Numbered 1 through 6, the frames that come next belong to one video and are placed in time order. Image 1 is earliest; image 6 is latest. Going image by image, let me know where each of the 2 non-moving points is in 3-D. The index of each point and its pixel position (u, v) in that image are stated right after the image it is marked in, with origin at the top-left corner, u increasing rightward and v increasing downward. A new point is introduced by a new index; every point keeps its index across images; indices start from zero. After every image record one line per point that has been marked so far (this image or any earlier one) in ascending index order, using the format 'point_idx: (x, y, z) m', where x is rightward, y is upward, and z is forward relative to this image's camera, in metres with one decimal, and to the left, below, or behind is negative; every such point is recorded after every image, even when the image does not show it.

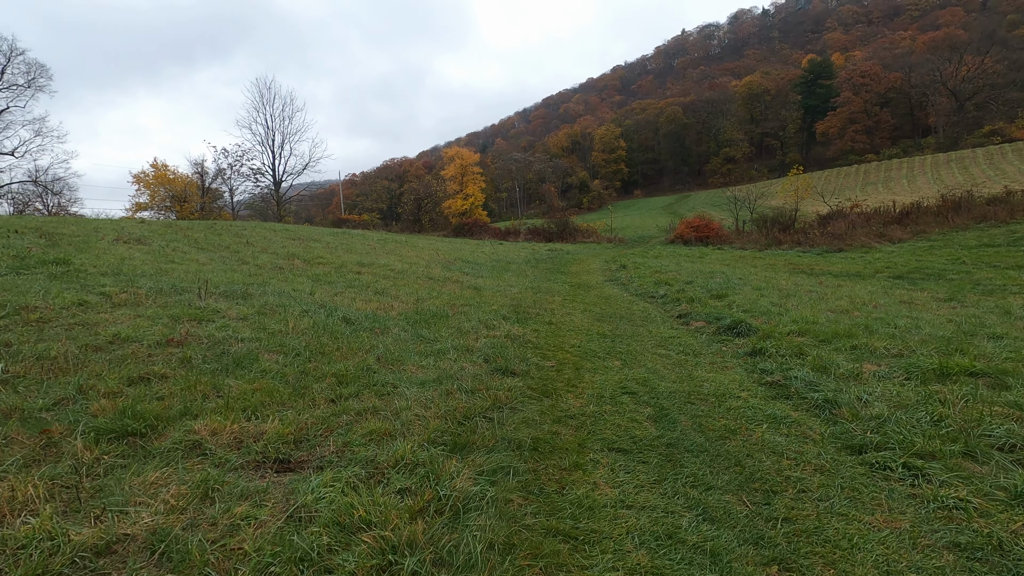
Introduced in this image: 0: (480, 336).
0: (-0.3, -0.5, +5.7) m
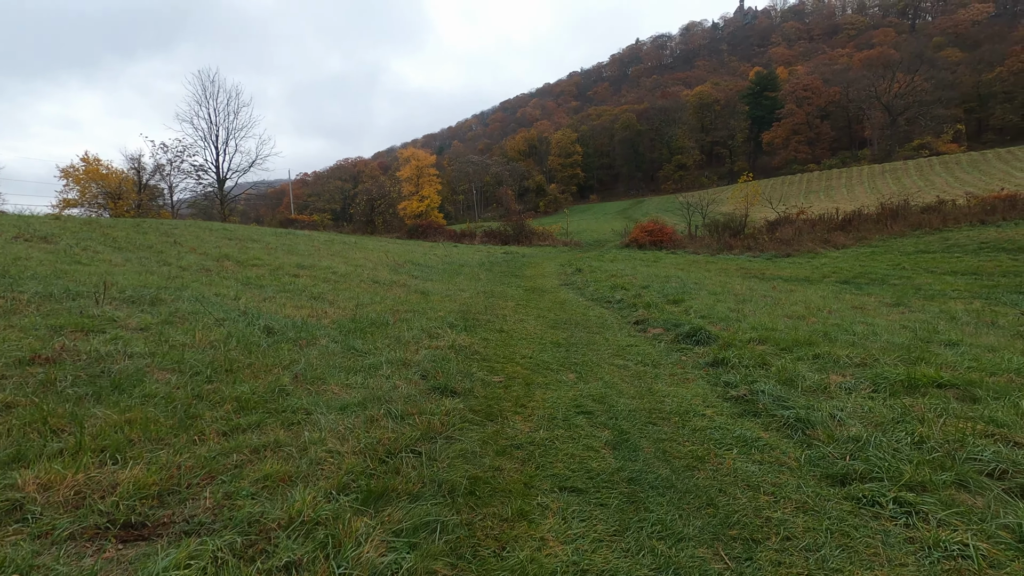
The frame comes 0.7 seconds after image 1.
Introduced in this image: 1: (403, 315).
0: (-0.9, -0.6, +5.1) m
1: (-1.4, -0.4, +6.8) m
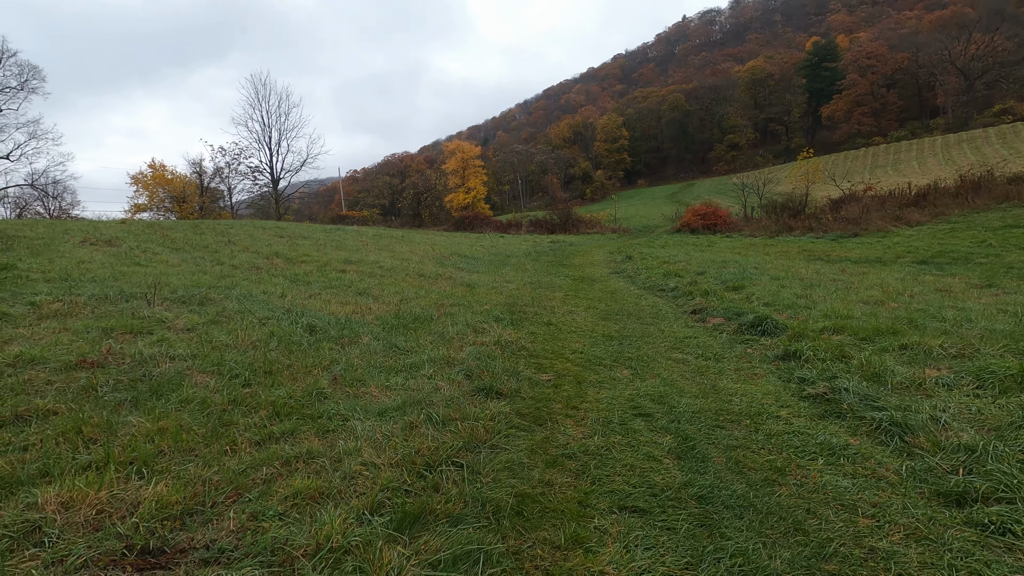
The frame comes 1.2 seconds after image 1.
0: (-0.4, -0.5, +4.9) m
1: (-0.8, -0.3, +6.7) m
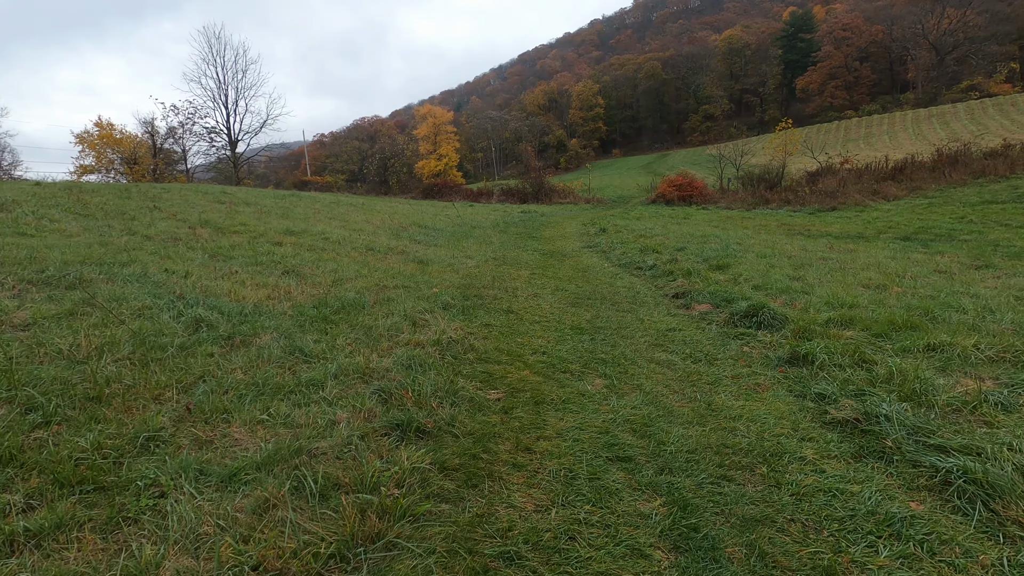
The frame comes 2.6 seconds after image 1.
0: (-0.8, -0.4, +3.8) m
1: (-1.3, -0.1, +5.6) m
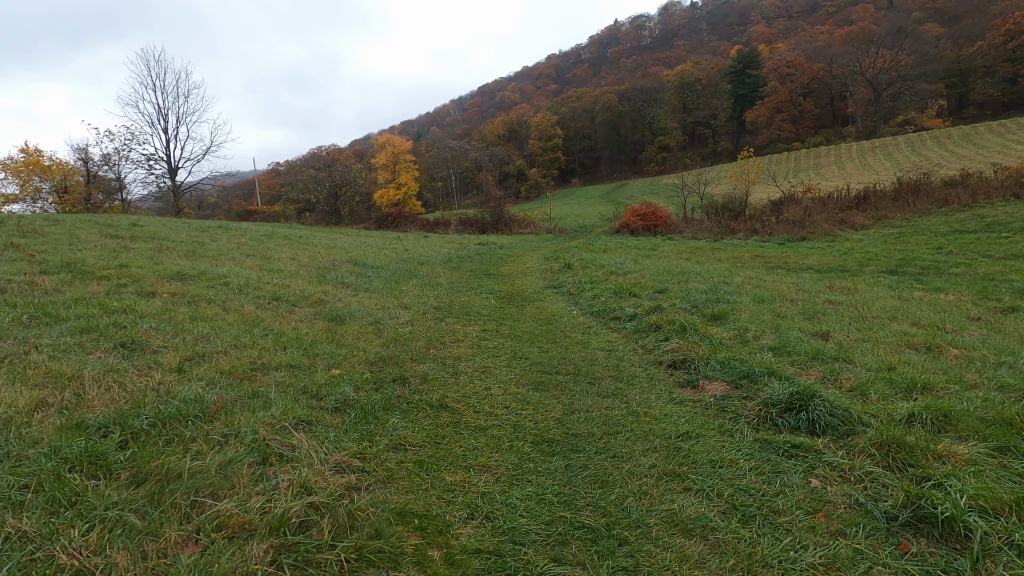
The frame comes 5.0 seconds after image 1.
0: (-1.2, -0.9, +2.0) m
1: (-1.8, -0.7, +3.7) m
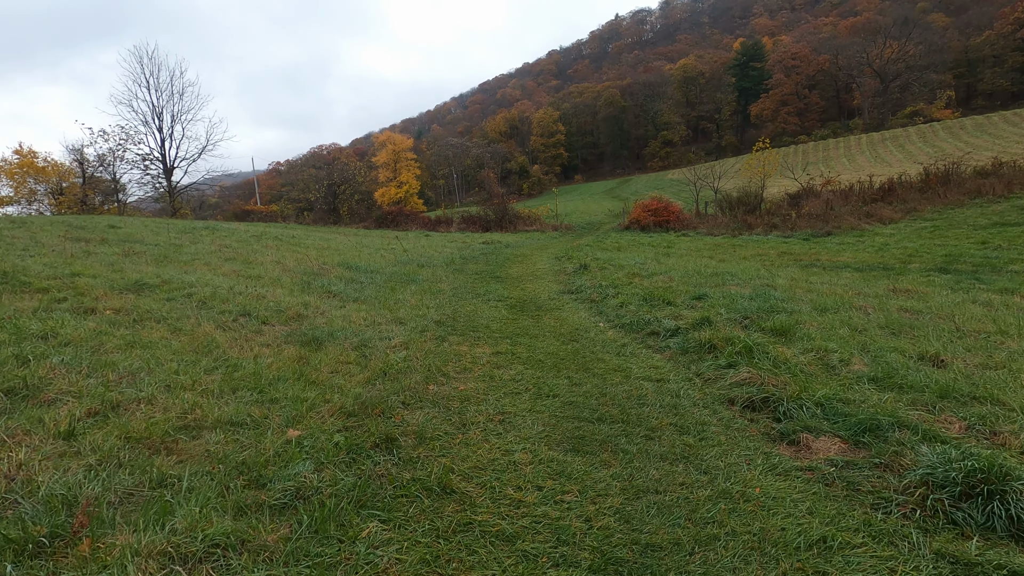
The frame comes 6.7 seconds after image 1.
0: (-1.0, -1.0, +0.8) m
1: (-1.6, -0.8, +2.5) m
